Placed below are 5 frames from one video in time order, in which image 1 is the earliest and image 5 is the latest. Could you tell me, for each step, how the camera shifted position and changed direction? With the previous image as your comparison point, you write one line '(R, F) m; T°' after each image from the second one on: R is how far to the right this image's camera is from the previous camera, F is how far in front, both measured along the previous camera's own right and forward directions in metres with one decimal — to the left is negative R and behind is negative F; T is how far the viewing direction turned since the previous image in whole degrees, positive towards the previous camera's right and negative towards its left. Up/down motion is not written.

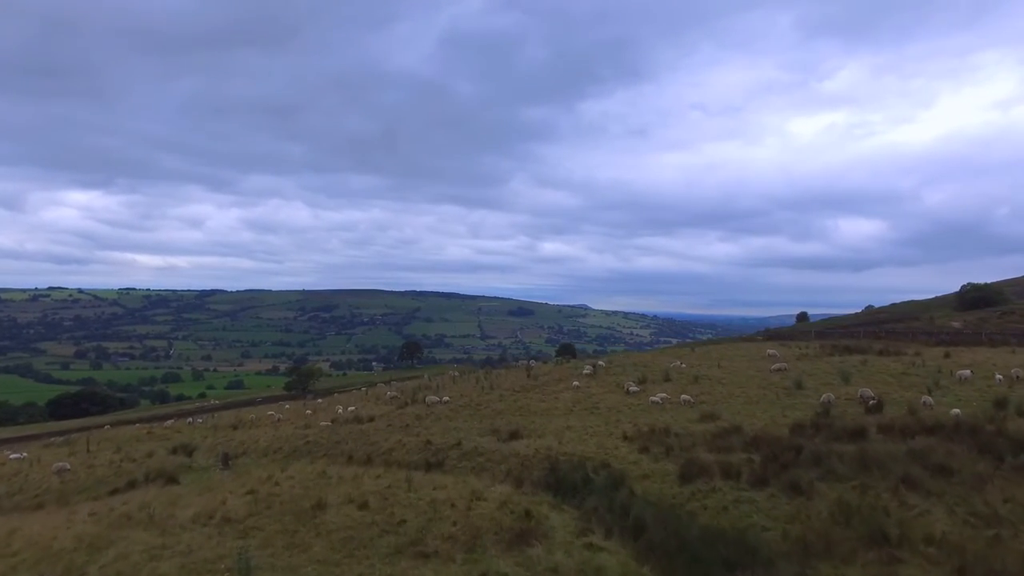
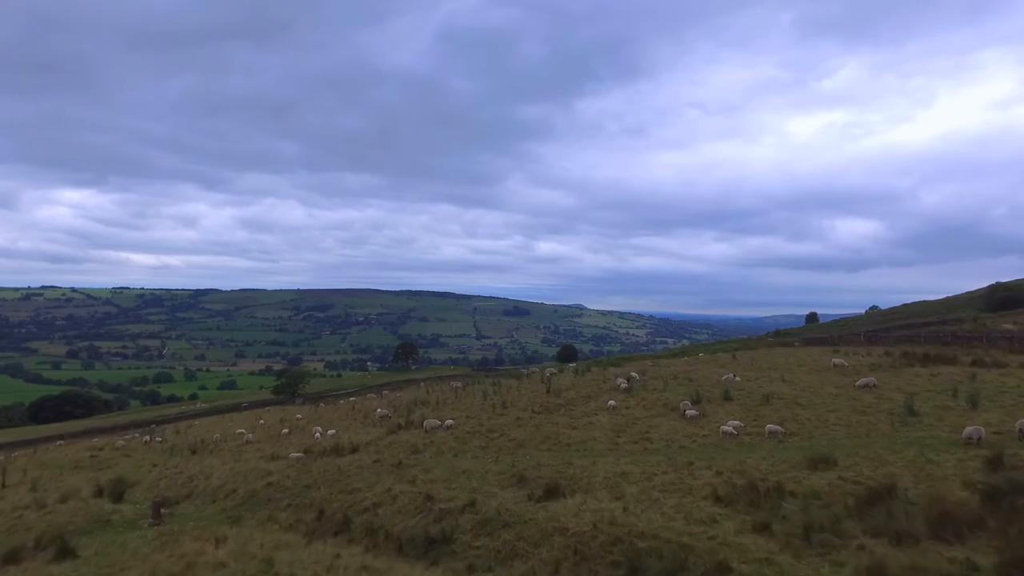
(-1.0, +5.8) m; 0°
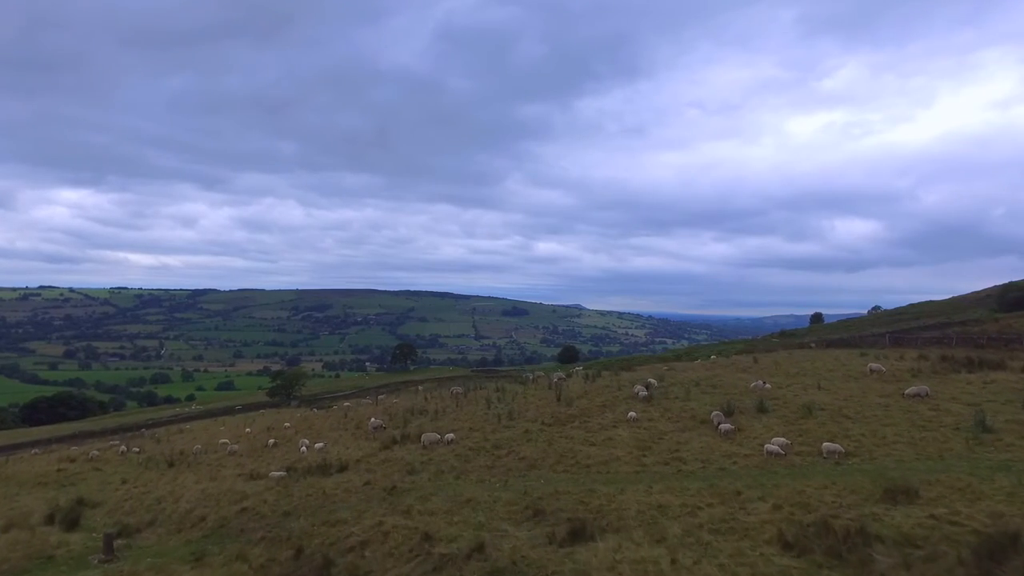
(-0.3, +2.5) m; 0°
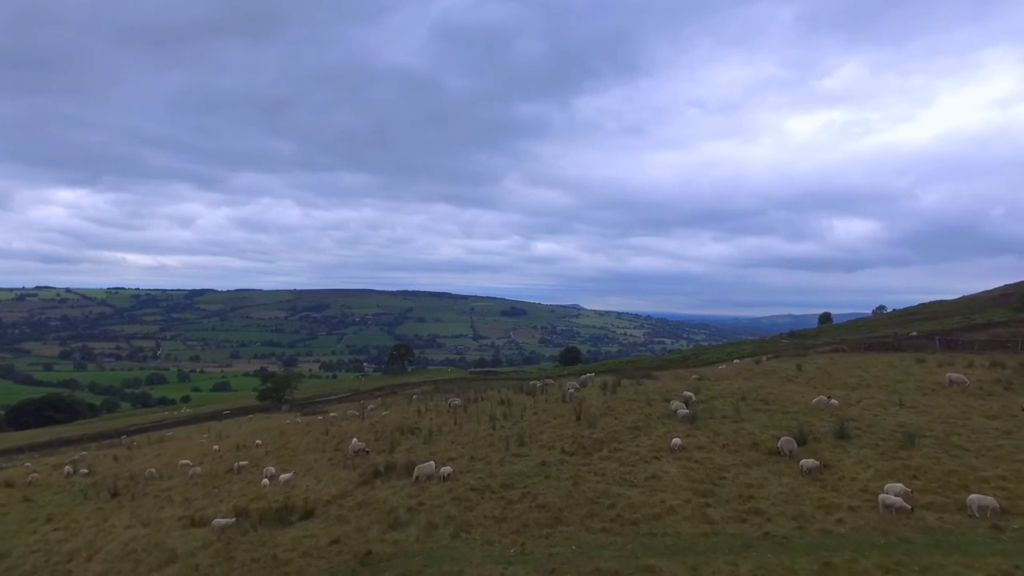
(-0.4, +4.3) m; 0°
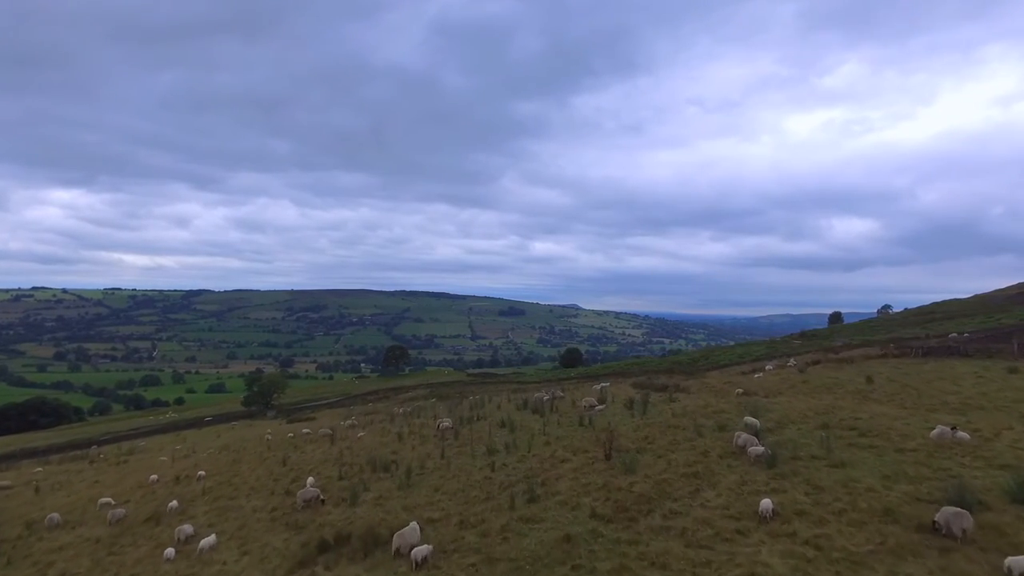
(-0.2, +5.5) m; 0°
